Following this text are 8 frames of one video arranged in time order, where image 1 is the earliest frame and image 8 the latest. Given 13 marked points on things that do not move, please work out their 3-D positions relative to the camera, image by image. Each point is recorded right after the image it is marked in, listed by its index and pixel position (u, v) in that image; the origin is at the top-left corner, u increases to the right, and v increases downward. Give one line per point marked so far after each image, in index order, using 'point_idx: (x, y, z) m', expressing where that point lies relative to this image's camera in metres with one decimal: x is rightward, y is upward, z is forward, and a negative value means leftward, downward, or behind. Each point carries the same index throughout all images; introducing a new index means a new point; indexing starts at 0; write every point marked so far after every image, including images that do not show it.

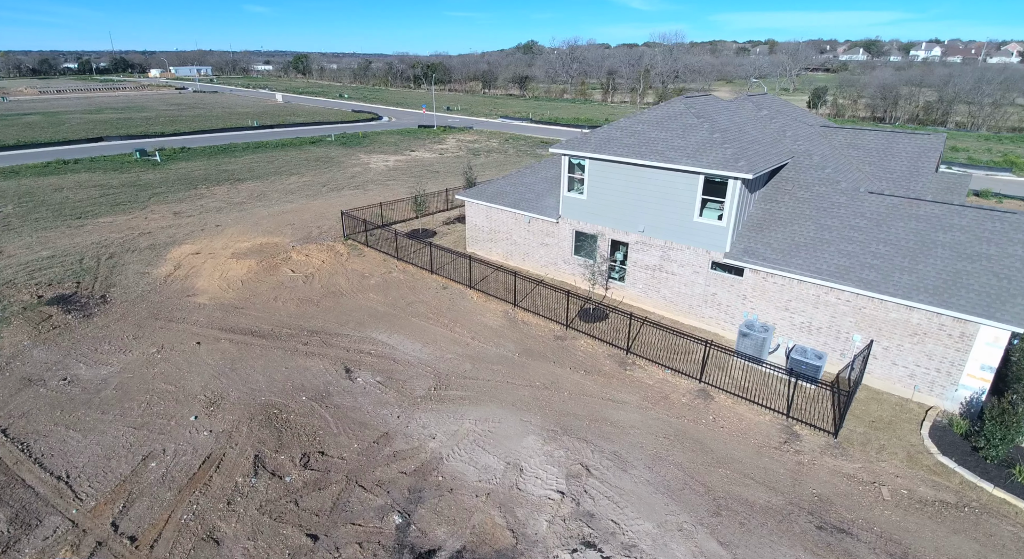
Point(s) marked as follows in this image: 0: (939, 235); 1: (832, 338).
0: (+10.9, +1.1, +12.9) m
1: (+8.6, -1.6, +13.6) m
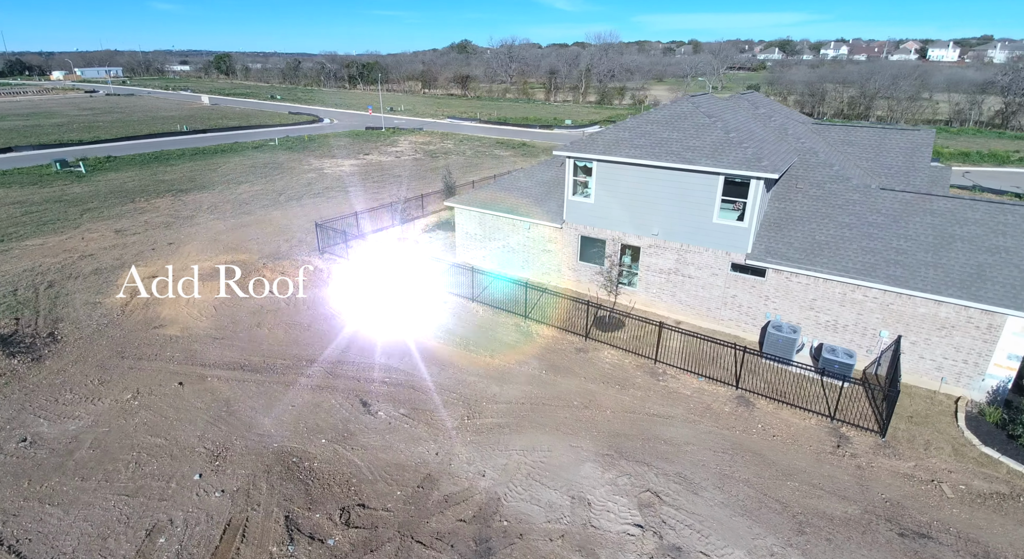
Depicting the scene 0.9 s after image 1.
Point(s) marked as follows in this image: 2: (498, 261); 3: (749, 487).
0: (+11.5, +1.3, +13.2) m
1: (+9.3, -1.5, +13.7) m
2: (-0.5, +0.8, +19.8) m
3: (+4.7, -4.1, +10.1) m
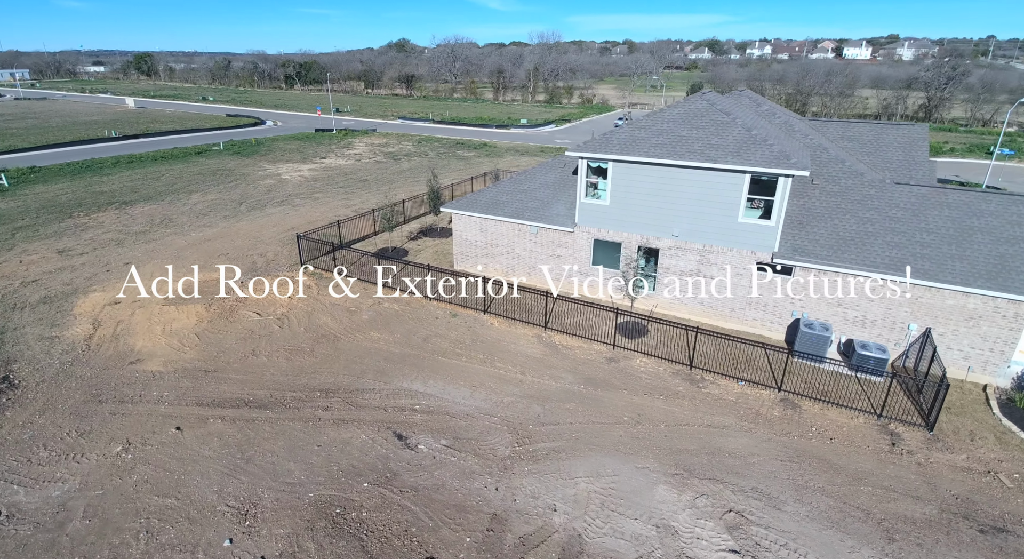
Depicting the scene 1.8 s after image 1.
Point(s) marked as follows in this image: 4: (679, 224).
0: (+12.2, +1.5, +13.5) m
1: (+10.1, -1.3, +13.8) m
2: (-0.3, +0.5, +18.9) m
3: (+6.0, -4.2, +9.8) m
4: (+5.0, +1.7, +15.4) m
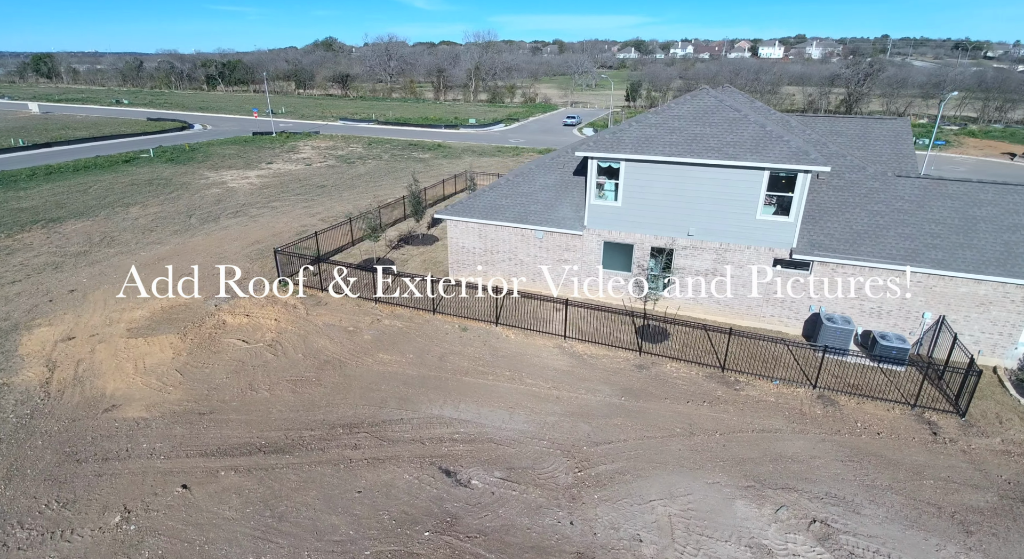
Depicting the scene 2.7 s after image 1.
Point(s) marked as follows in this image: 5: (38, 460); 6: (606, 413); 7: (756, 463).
0: (+12.8, +1.9, +14.1) m
1: (+10.8, -1.1, +14.1) m
2: (-0.3, +0.2, +18.0) m
3: (+7.3, -4.1, +9.7) m
4: (+5.4, +1.7, +15.1) m
5: (-9.2, -3.5, +9.9) m
6: (+2.2, -3.1, +11.8) m
7: (+5.0, -3.7, +10.4) m
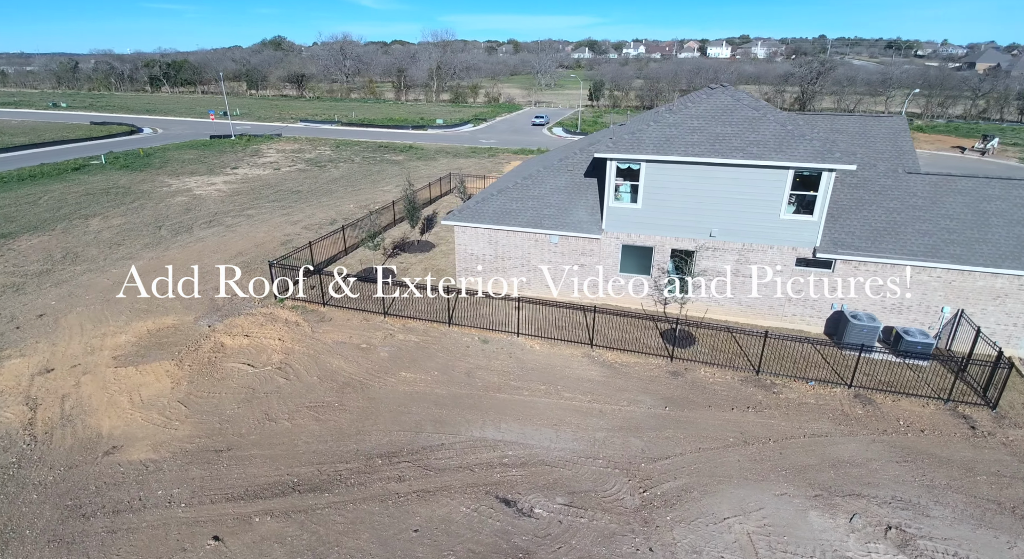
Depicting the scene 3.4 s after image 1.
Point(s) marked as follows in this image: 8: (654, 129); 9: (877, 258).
0: (+13.4, +2.1, +14.4) m
1: (+11.5, -1.0, +14.3) m
2: (+0.1, 0.0, +17.3) m
3: (+8.5, -4.1, +9.6) m
4: (+6.0, +1.6, +14.9) m
5: (-8.0, -4.0, +8.6) m
6: (+3.2, -3.2, +11.3) m
7: (+6.1, -3.8, +10.1) m
8: (+4.1, +4.4, +14.9) m
9: (+9.9, +0.6, +13.9) m
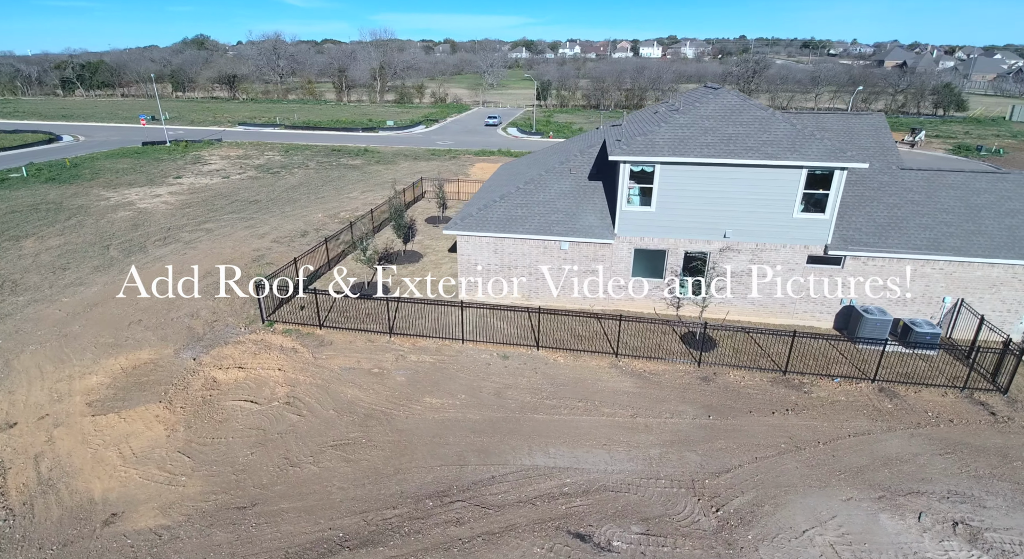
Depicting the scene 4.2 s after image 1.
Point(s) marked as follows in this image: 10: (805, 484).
0: (+13.7, +2.4, +15.1) m
1: (+12.0, -0.7, +14.8) m
2: (+0.3, -0.4, +16.6) m
3: (+9.6, -4.0, +9.9) m
4: (+6.3, +1.6, +14.8) m
5: (-6.7, -4.7, +7.1) m
6: (+4.1, -3.4, +11.0) m
7: (+7.2, -3.8, +10.1) m
8: (+4.4, +4.2, +14.6) m
9: (+10.4, +0.7, +14.2) m
10: (+5.6, -3.9, +9.8) m
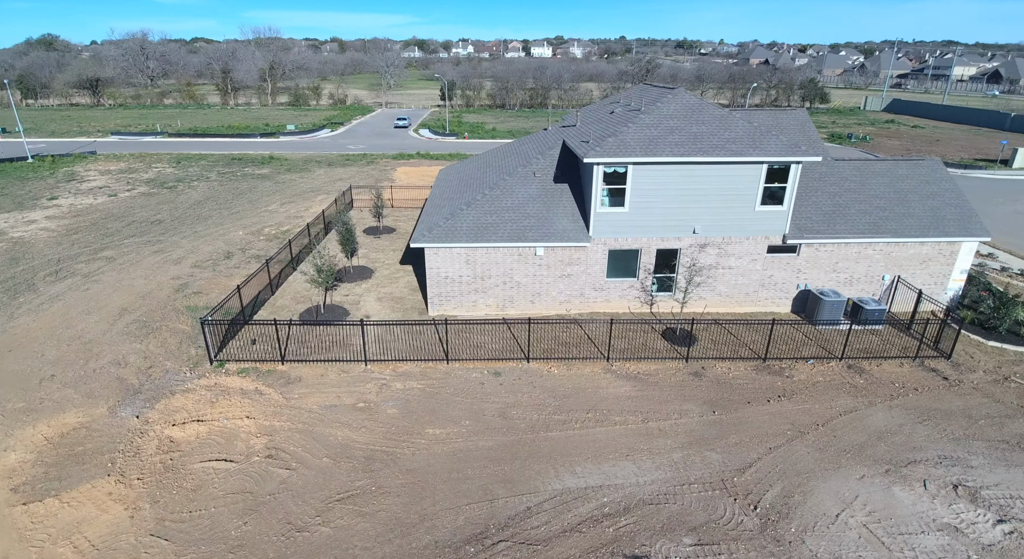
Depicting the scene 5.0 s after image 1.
0: (+12.7, +3.1, +16.8) m
1: (+11.3, -0.1, +16.2) m
2: (-0.5, -0.7, +16.0) m
3: (+10.1, -3.5, +11.0) m
4: (+5.6, +1.7, +15.2) m
5: (-5.4, -5.5, +5.5) m
6: (+4.5, -3.4, +11.1) m
7: (+7.6, -3.5, +10.8) m
8: (+3.5, +4.2, +14.7) m
9: (+9.7, +1.2, +15.4) m
10: (+6.2, -3.8, +10.2) m
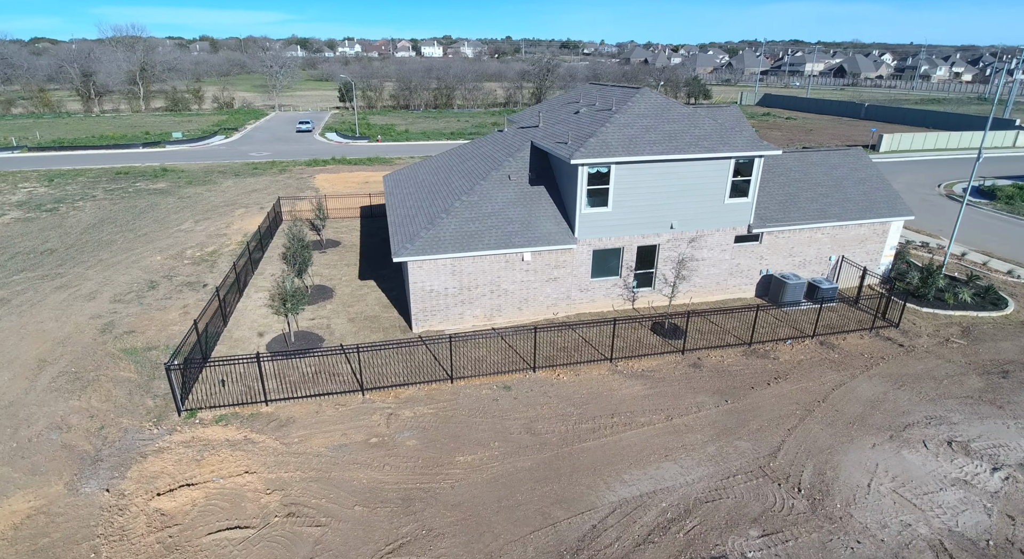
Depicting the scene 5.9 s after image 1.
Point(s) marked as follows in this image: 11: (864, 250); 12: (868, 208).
0: (+11.7, +3.8, +18.5) m
1: (+10.6, +0.5, +17.7) m
2: (-0.8, -1.0, +15.4) m
3: (+10.7, -2.9, +12.4) m
4: (+5.1, +1.9, +15.7) m
5: (-3.4, -6.1, +4.2) m
6: (+5.1, -3.2, +11.5) m
7: (+8.3, -3.2, +11.8) m
8: (+2.9, +4.3, +14.8) m
9: (+9.2, +1.7, +16.6) m
10: (+7.0, -3.5, +10.9) m
11: (+12.3, +1.0, +17.9) m
12: (+12.2, +2.4, +17.5) m
